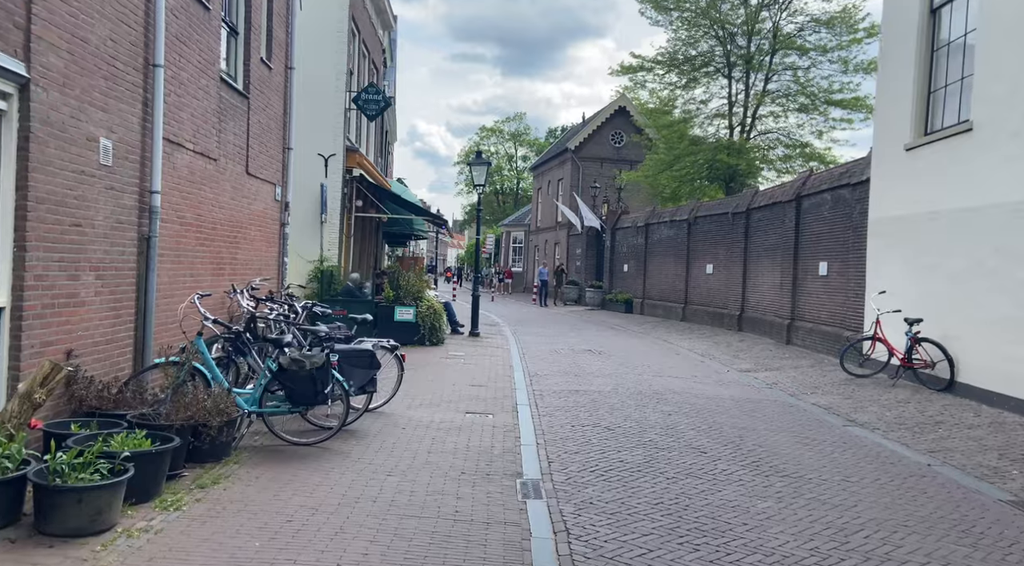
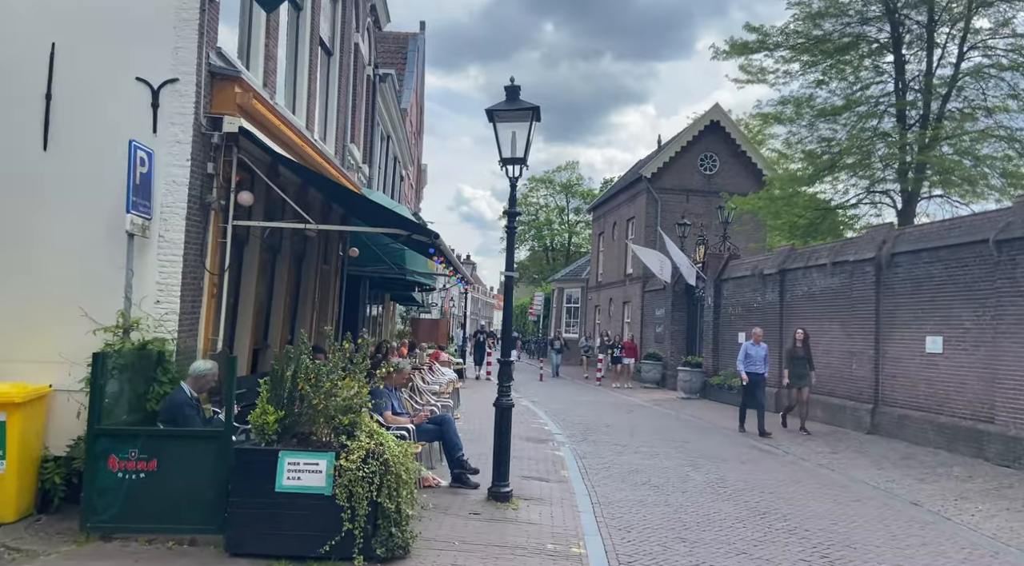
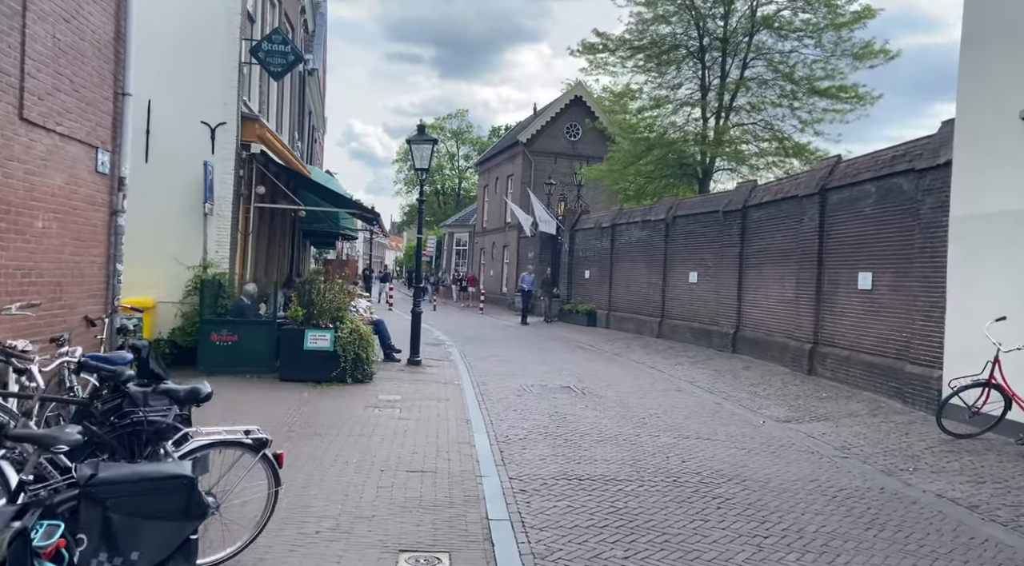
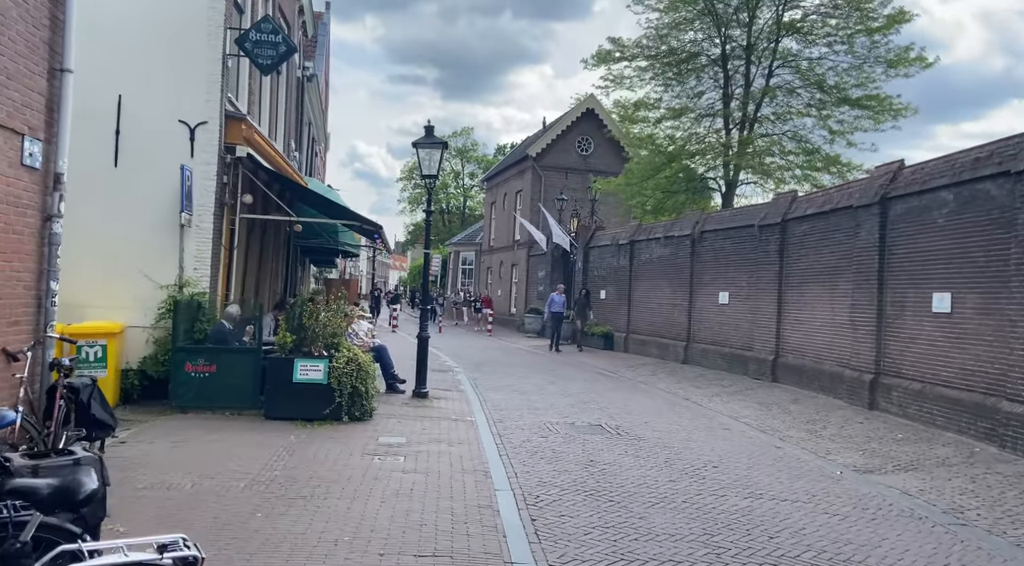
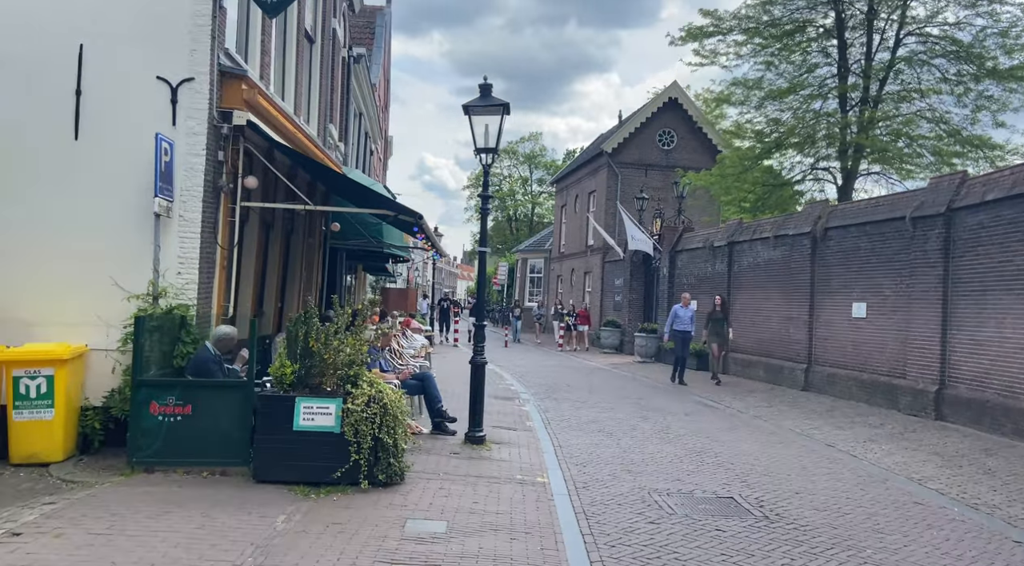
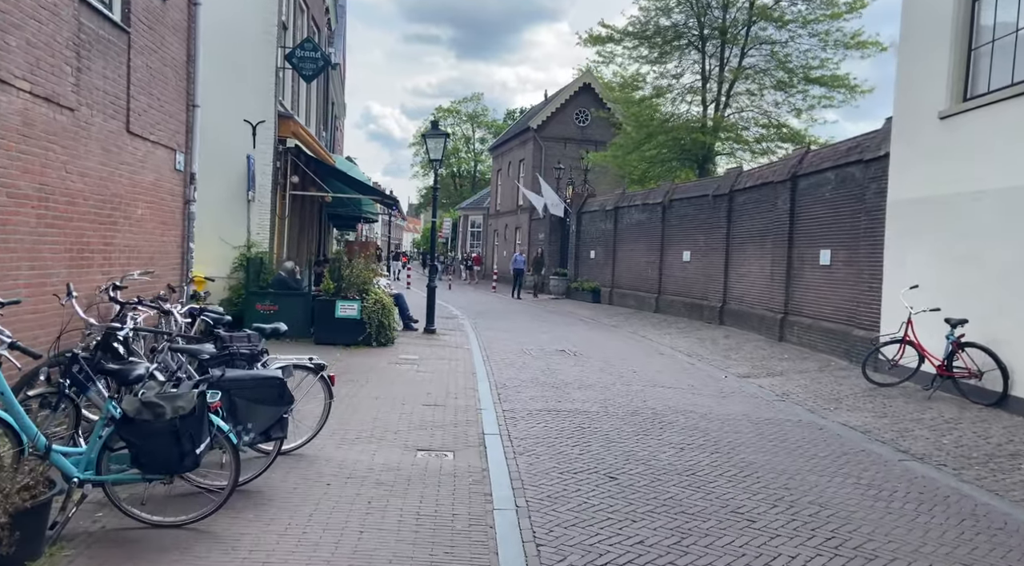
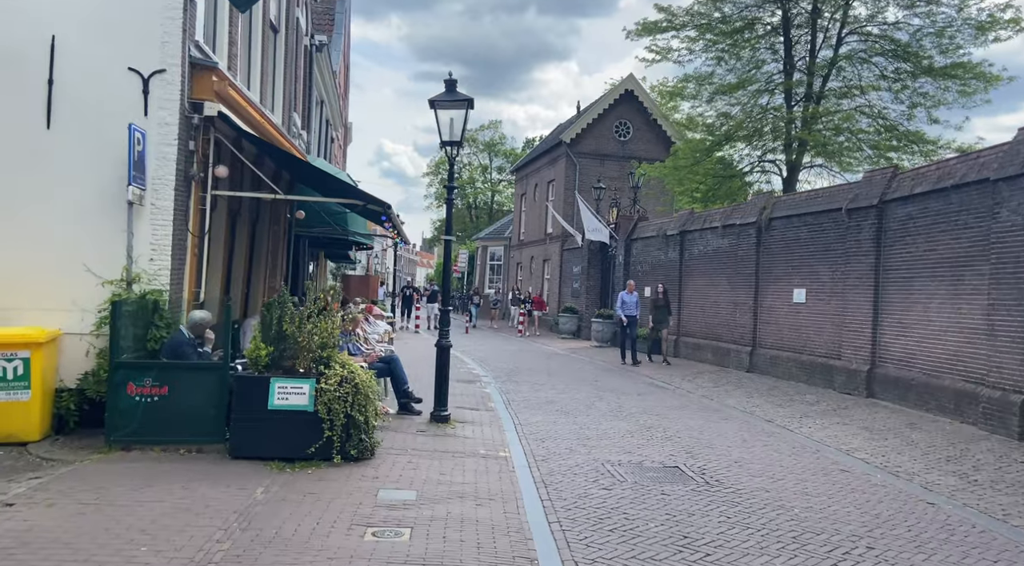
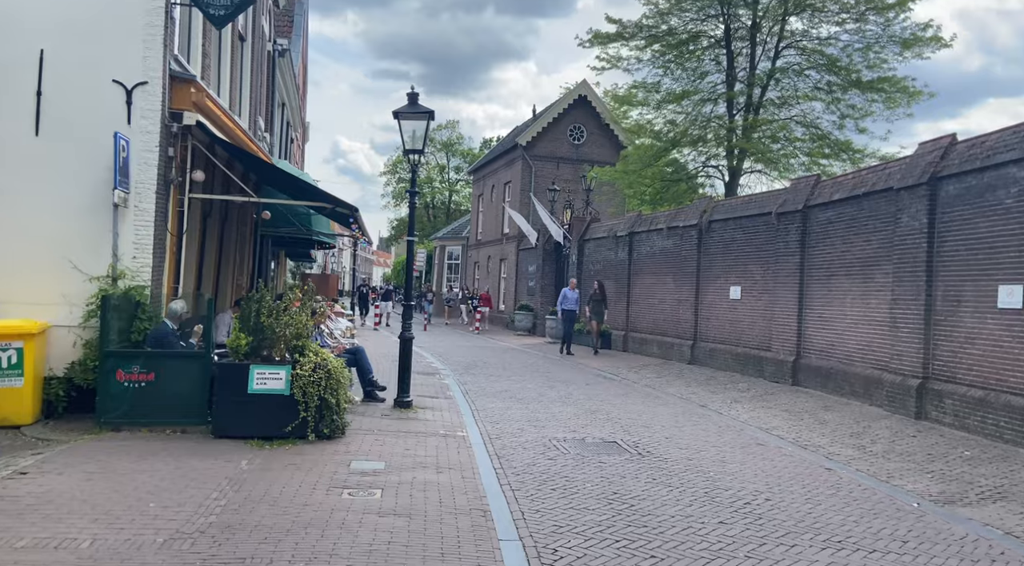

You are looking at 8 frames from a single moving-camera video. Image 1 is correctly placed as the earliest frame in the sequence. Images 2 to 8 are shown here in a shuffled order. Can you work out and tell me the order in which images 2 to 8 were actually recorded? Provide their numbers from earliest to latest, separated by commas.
6, 3, 4, 8, 7, 5, 2
